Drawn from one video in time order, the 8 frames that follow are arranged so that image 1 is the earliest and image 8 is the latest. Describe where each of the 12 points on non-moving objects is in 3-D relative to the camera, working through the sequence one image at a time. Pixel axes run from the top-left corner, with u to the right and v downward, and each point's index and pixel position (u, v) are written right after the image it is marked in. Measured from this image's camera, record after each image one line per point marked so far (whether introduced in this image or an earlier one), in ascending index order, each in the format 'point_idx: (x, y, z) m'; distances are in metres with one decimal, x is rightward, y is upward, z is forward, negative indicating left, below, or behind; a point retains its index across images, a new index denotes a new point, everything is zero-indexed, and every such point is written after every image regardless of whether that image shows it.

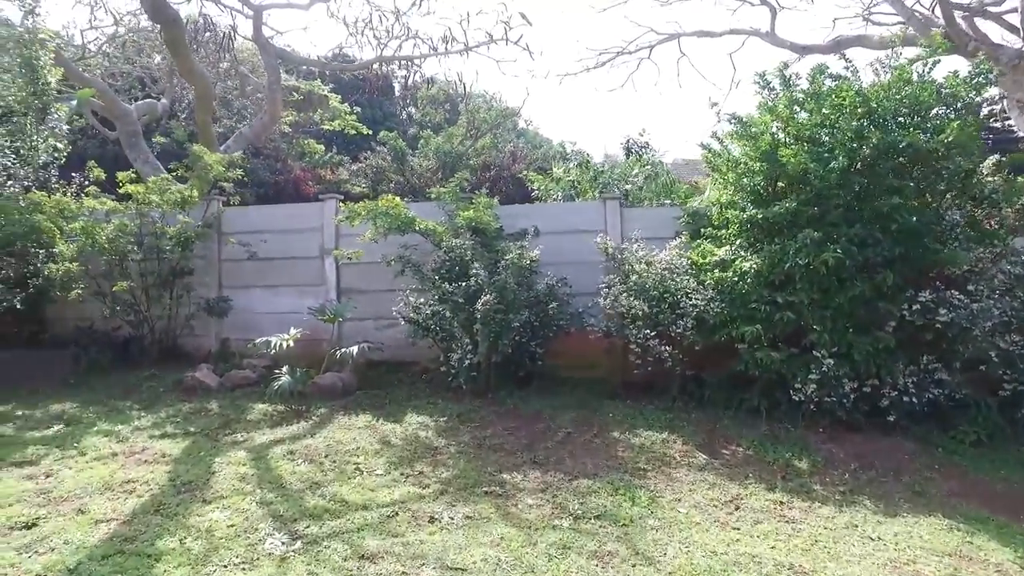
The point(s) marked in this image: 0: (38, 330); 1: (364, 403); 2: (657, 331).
0: (-5.6, -0.5, +8.4) m
1: (-1.3, -1.0, +6.1) m
2: (+1.2, -0.4, +5.7) m
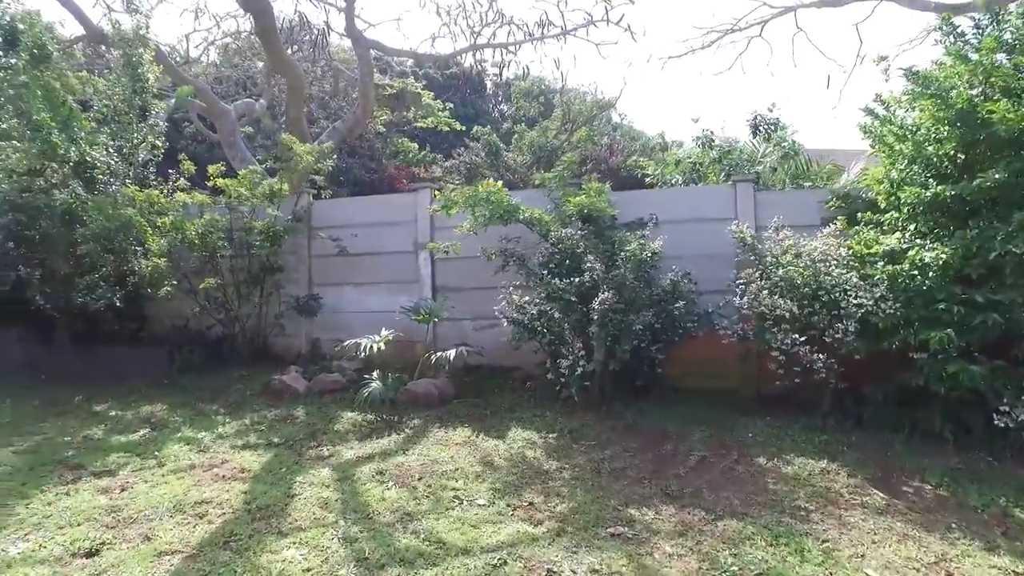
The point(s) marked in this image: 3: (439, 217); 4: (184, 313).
0: (-4.4, -0.5, +8.3) m
1: (-0.4, -1.0, +5.5) m
2: (+2.0, -0.3, +4.8) m
3: (-0.7, +0.7, +6.9) m
4: (-3.8, -0.3, +8.2) m
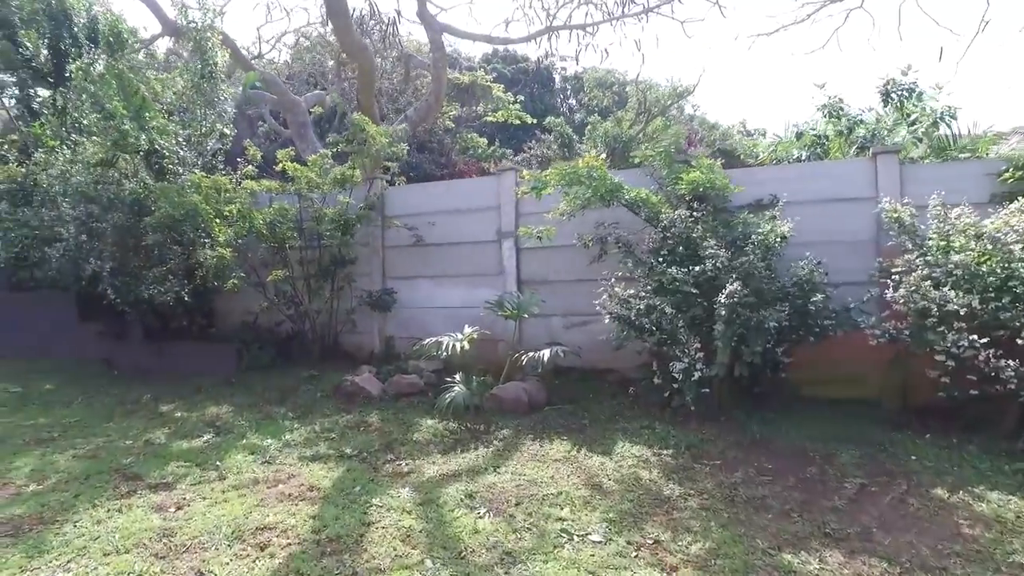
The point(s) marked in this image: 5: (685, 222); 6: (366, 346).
0: (-3.4, -0.4, +8.0) m
1: (+0.3, -0.9, +4.8) m
2: (+2.6, -0.3, +3.8) m
3: (+0.1, +0.7, +6.2) m
4: (-2.9, -0.2, +7.8) m
5: (+1.1, +0.4, +4.6) m
6: (-1.5, -0.6, +7.2) m
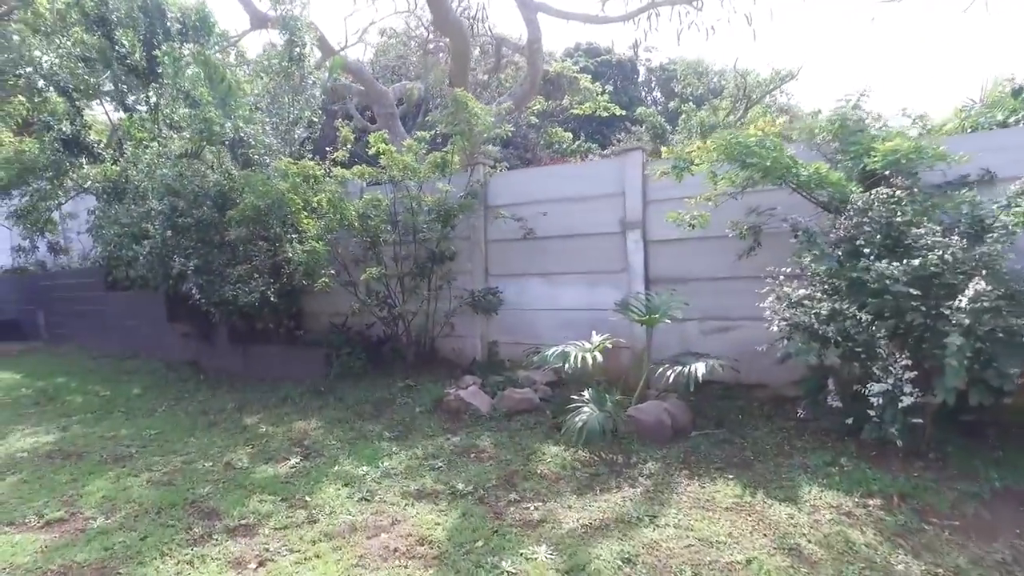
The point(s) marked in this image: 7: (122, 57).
0: (-2.3, -0.4, +7.4) m
1: (+1.1, -0.9, +3.8) m
2: (+3.3, -0.3, +2.6) m
3: (+1.1, +0.7, +5.2) m
4: (-1.7, -0.2, +7.2) m
5: (+1.9, +0.4, +3.6) m
6: (-0.4, -0.6, +6.4) m
7: (-4.6, +2.7, +8.4) m
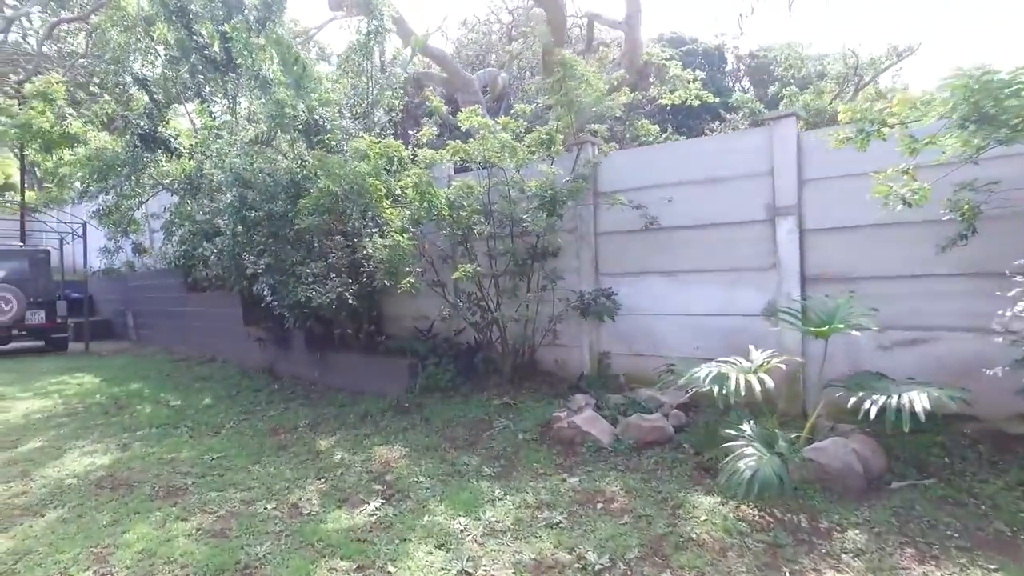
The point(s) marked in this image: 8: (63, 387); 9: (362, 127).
0: (-1.3, -0.4, +6.6) m
1: (+1.7, -0.9, +2.7) m
2: (+3.7, -0.3, +1.3) m
3: (+1.8, +0.7, +4.2) m
4: (-0.8, -0.2, +6.4) m
5: (+2.5, +0.4, +2.4) m
6: (+0.5, -0.6, +5.5) m
7: (-3.5, +2.7, +7.9) m
8: (-4.9, -1.1, +7.6) m
9: (-1.5, +1.5, +6.8) m
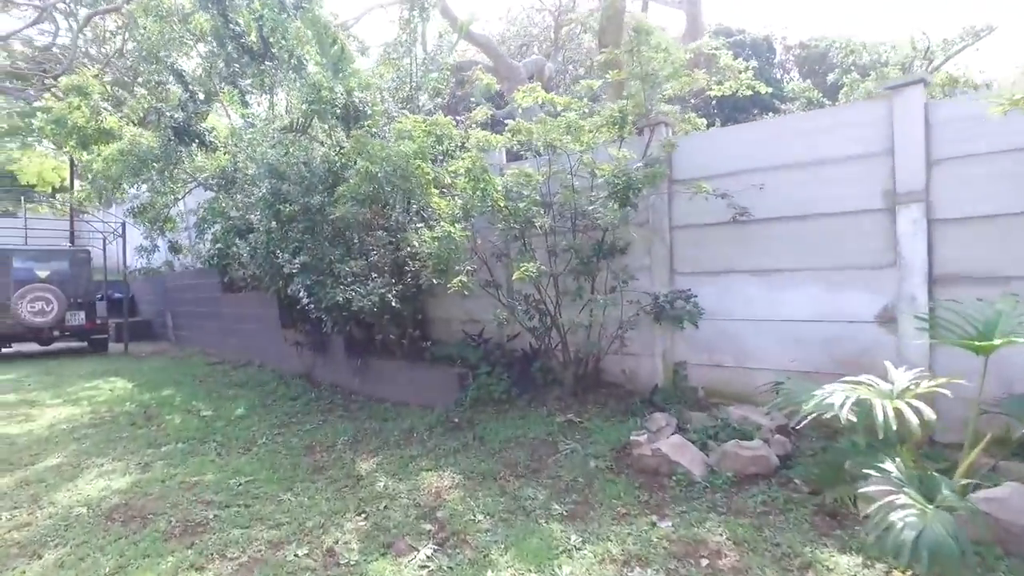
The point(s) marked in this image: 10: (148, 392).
0: (-0.8, -0.4, +6.1) m
1: (+2.0, -0.9, +2.0) m
2: (+3.9, -0.3, +0.5) m
3: (+2.2, +0.7, +3.4) m
4: (-0.3, -0.2, +5.8) m
5: (+2.7, +0.4, +1.6) m
6: (+0.9, -0.6, +4.8) m
7: (-2.9, +2.7, +7.4) m
8: (-4.3, -1.1, +7.3) m
9: (-1.0, +1.5, +6.2) m
10: (-3.7, -1.1, +7.1) m
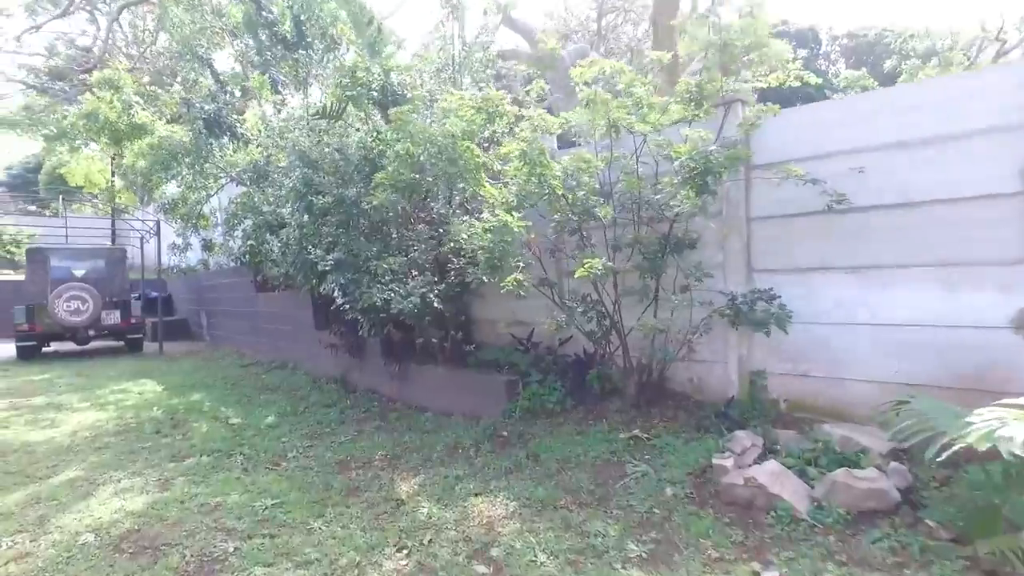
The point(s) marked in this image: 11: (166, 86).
0: (-0.4, -0.4, +5.6) m
1: (+2.2, -0.9, +1.4) m
2: (+4.1, -0.3, -0.2) m
3: (+2.4, +0.7, +2.8) m
4: (+0.1, -0.2, +5.3) m
5: (+2.9, +0.4, +1.0) m
6: (+1.2, -0.6, +4.3) m
7: (-2.4, +2.7, +7.0) m
8: (-3.8, -1.1, +7.0) m
9: (-0.5, +1.5, +5.7) m
10: (-3.2, -1.0, +6.8) m
11: (-4.4, +2.6, +9.0) m
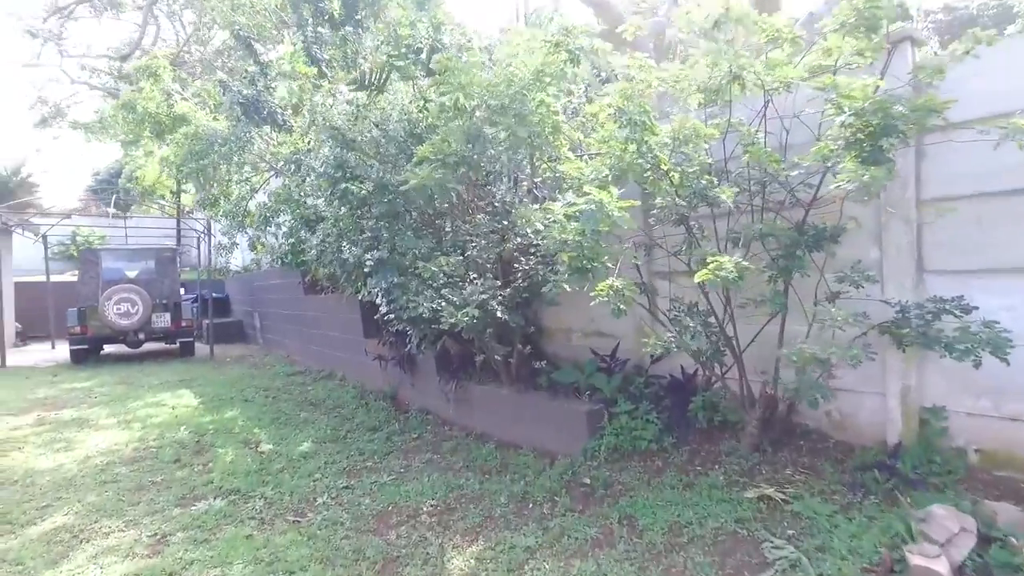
0: (+0.1, -0.4, +4.7) m
1: (+2.3, -1.0, +0.2) m
2: (+4.0, -0.3, -1.5) m
3: (+2.7, +0.7, +1.6) m
4: (+0.6, -0.3, +4.3) m
5: (+3.0, +0.4, -0.2) m
6: (+1.6, -0.6, +3.2) m
7: (-1.8, +2.7, +6.3) m
8: (-3.2, -1.1, +6.3) m
9: (0.0, +1.5, +4.8) m
10: (-2.6, -1.1, +6.1) m
11: (-3.6, +2.6, +8.4) m
